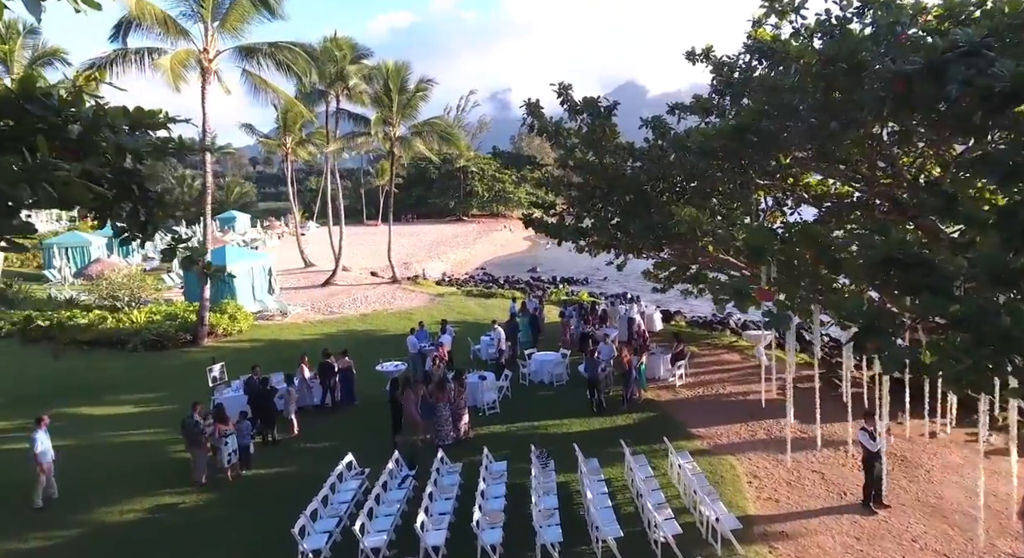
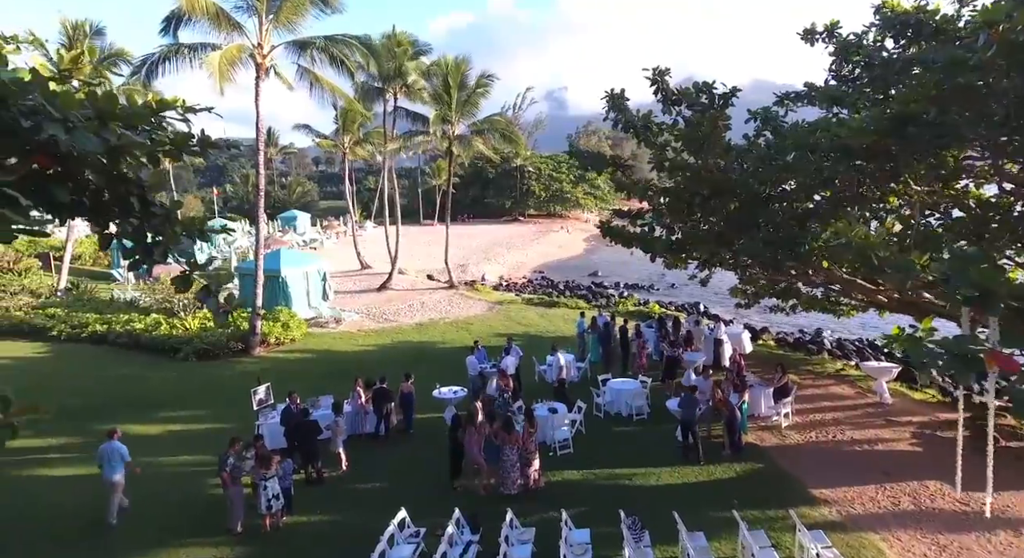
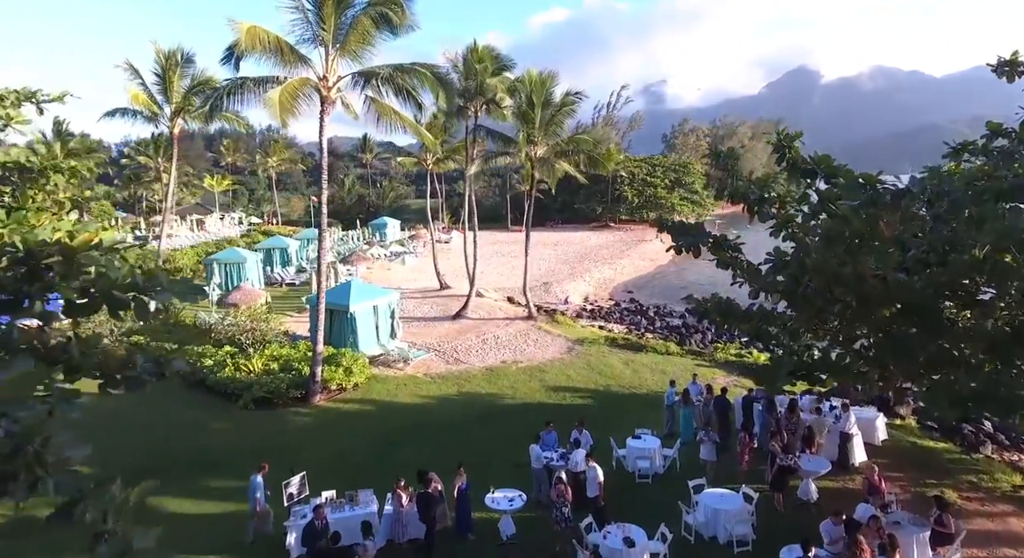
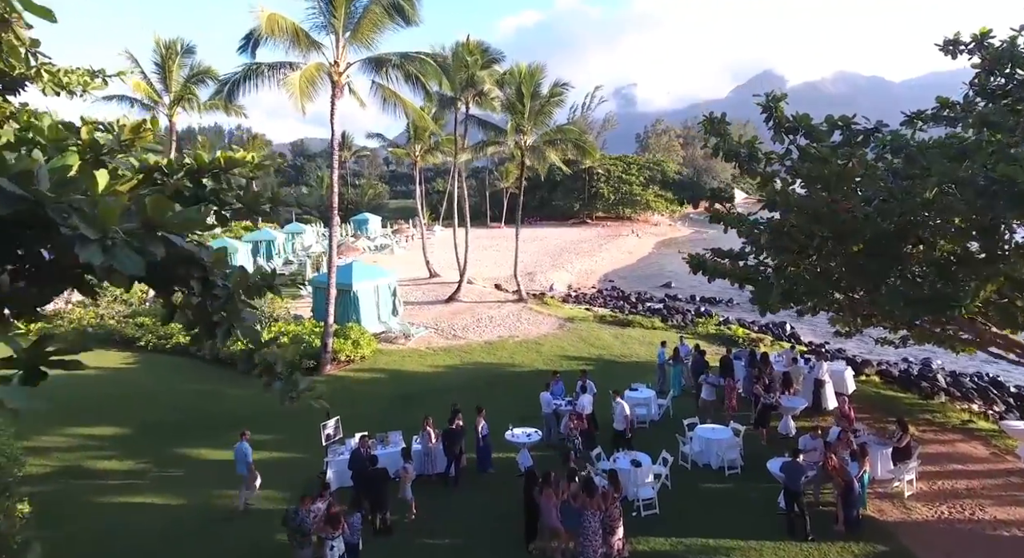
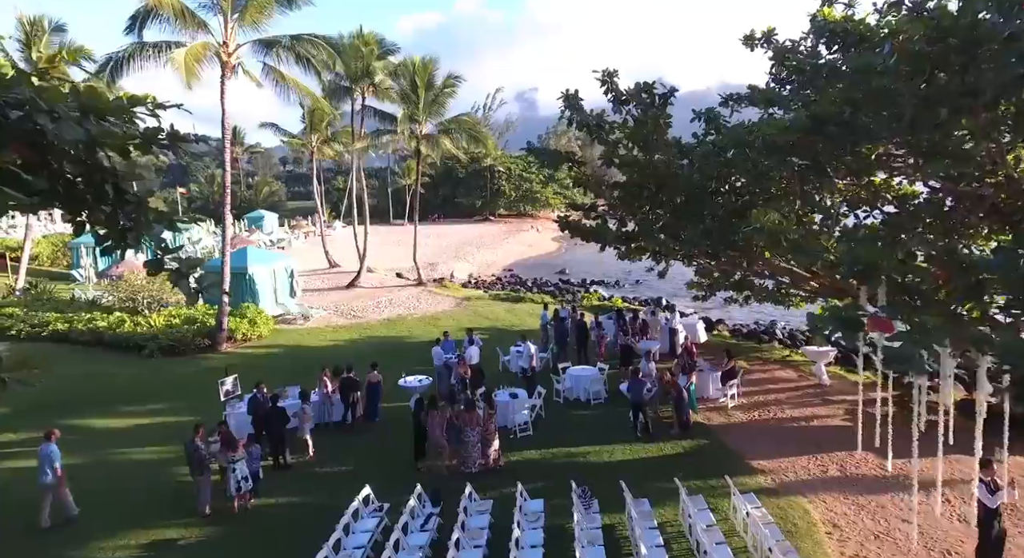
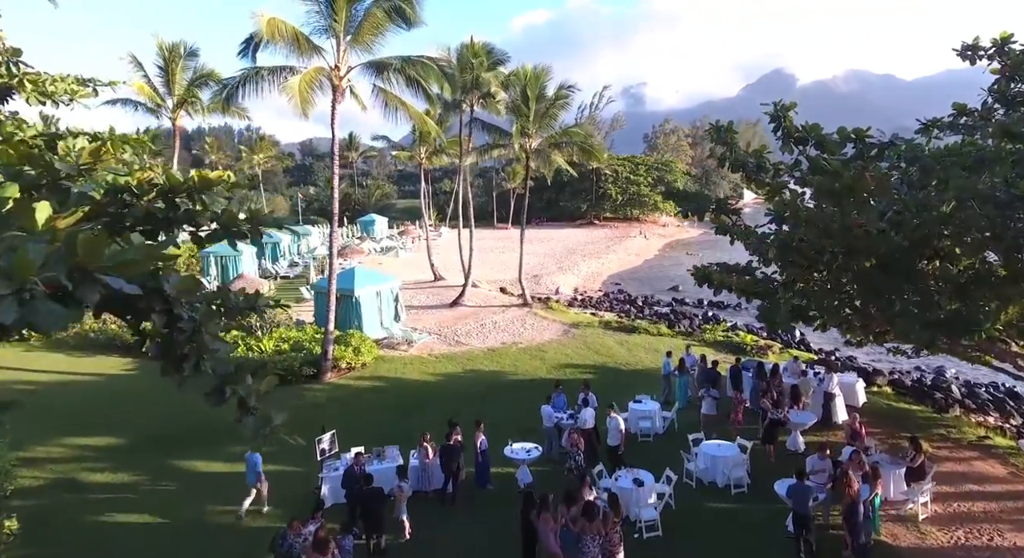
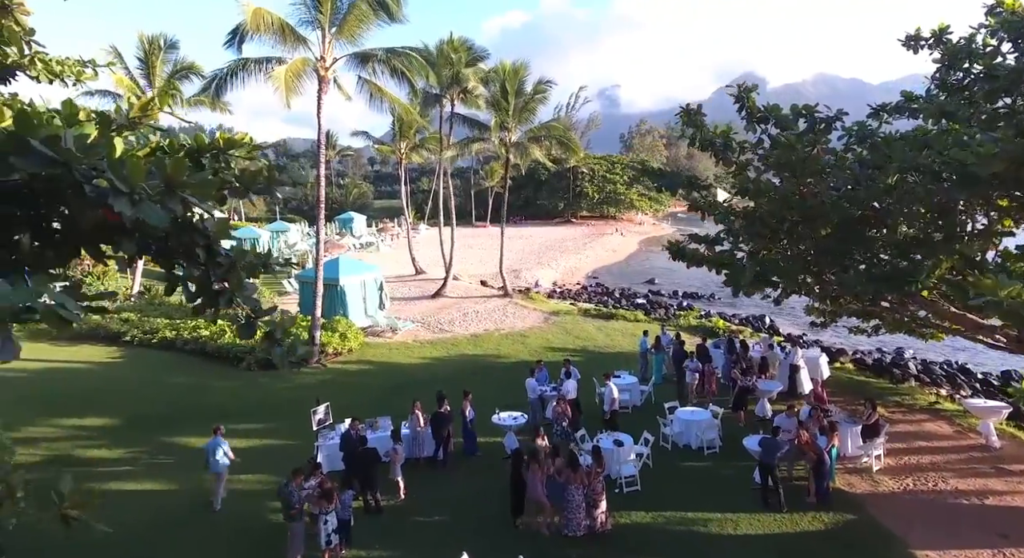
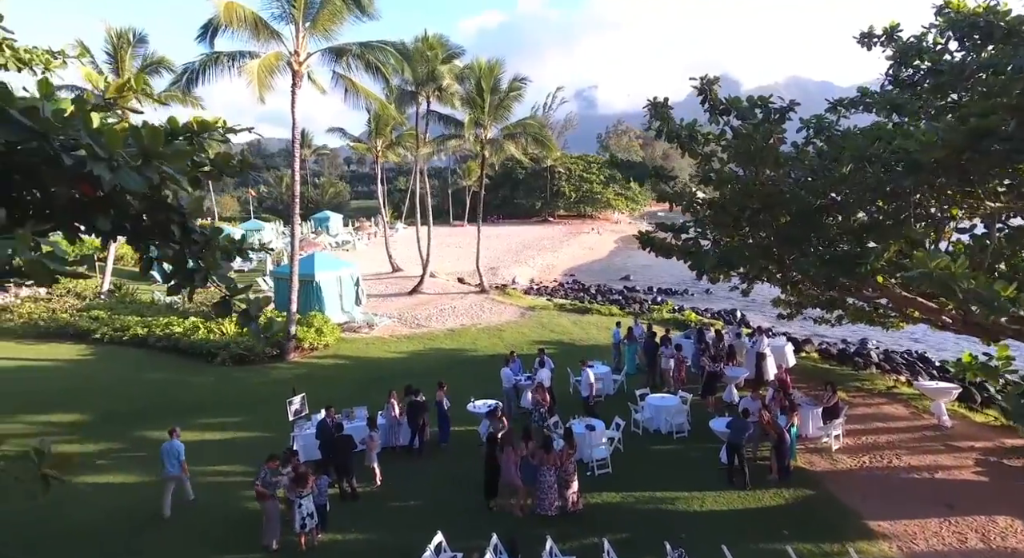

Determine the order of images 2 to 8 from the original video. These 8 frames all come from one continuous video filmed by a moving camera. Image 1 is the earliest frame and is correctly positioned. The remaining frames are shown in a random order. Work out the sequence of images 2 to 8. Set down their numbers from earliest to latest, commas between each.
5, 2, 8, 7, 4, 6, 3
